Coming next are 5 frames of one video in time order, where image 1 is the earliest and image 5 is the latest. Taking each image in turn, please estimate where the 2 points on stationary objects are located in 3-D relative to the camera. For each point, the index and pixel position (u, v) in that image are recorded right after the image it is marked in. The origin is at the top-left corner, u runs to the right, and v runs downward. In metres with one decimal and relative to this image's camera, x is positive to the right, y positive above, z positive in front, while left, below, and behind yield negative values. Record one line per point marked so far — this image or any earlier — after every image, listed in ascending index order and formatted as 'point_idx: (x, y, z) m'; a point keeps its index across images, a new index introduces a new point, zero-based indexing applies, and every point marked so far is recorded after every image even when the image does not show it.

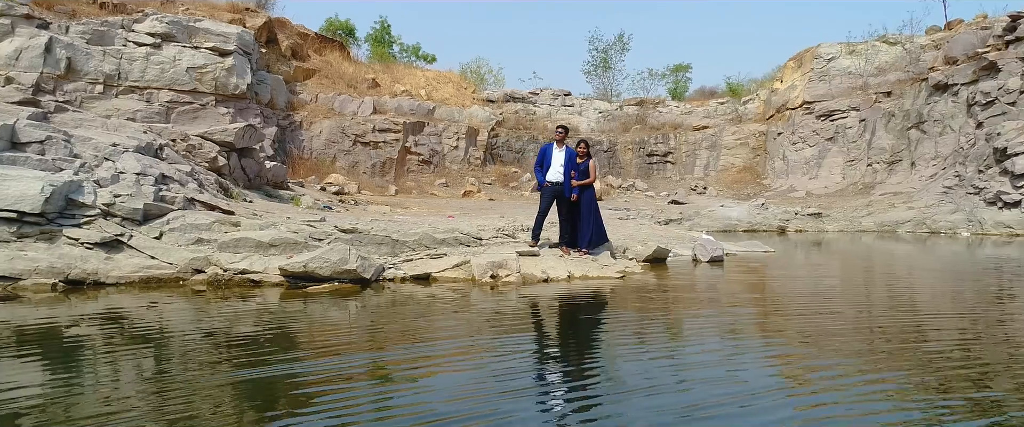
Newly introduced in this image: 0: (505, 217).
0: (-0.1, 0.0, +10.3) m
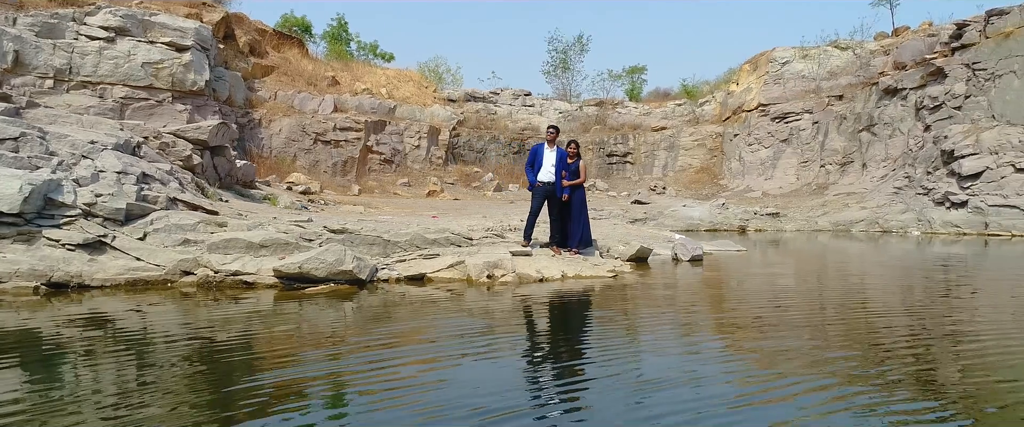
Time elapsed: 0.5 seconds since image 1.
0: (-0.4, 0.0, +10.2) m
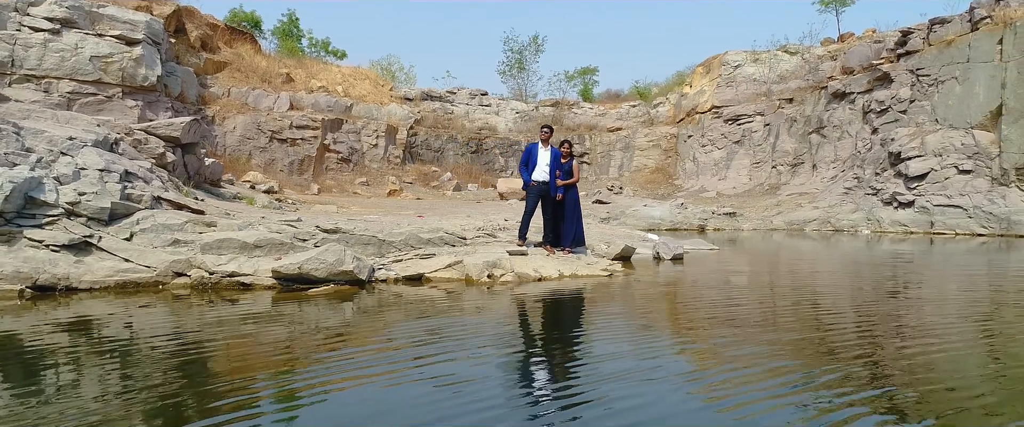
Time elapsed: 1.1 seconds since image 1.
0: (-0.7, 0.0, +10.2) m
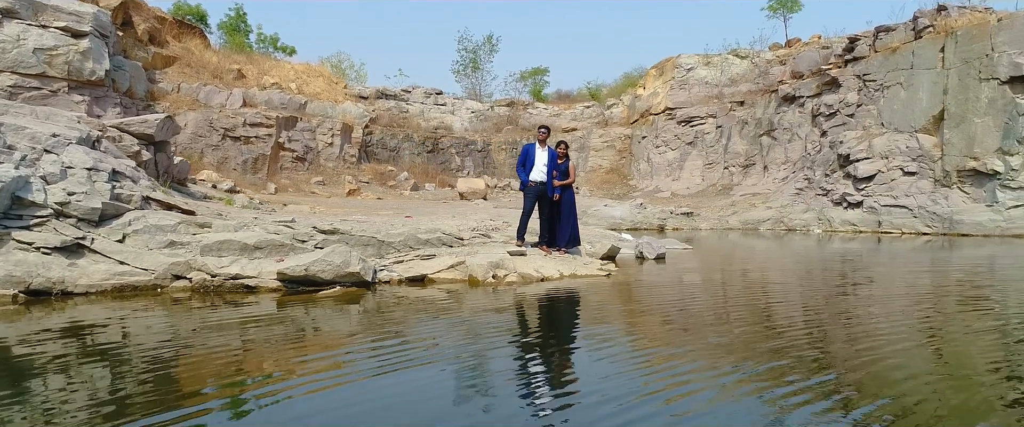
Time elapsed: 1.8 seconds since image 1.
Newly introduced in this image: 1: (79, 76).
0: (-1.0, 0.0, +10.1) m
1: (-10.5, +3.4, +17.5) m
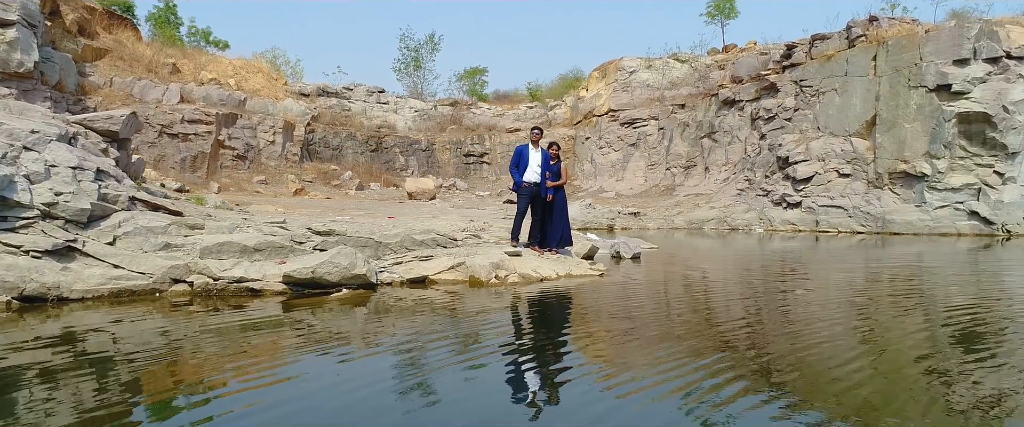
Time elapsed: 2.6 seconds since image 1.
0: (-1.4, 0.0, +10.1) m
1: (-11.5, +3.4, +16.5) m
